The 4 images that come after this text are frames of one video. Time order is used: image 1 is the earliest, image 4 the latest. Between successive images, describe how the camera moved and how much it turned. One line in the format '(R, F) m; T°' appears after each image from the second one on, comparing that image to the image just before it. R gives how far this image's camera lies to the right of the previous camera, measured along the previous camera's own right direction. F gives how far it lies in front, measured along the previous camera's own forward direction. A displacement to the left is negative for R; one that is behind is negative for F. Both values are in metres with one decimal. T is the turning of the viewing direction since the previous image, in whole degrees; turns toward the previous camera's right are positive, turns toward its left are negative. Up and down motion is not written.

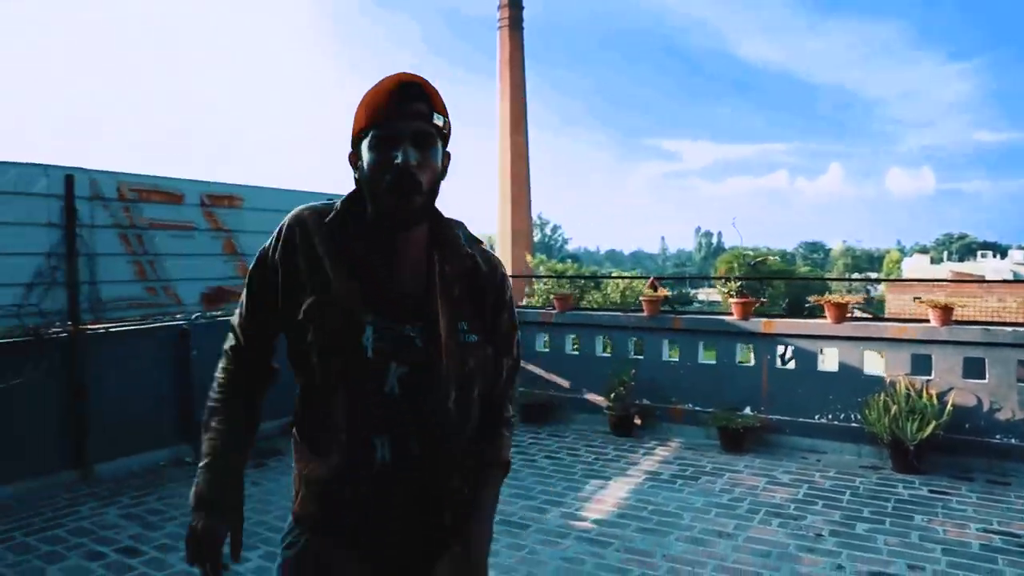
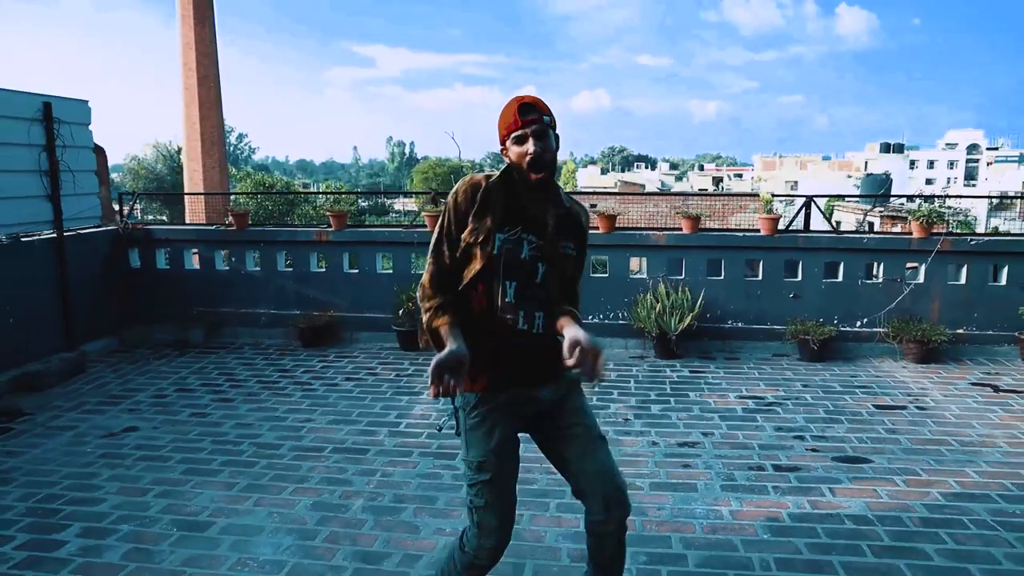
(+0.3, -3.1) m; -9°
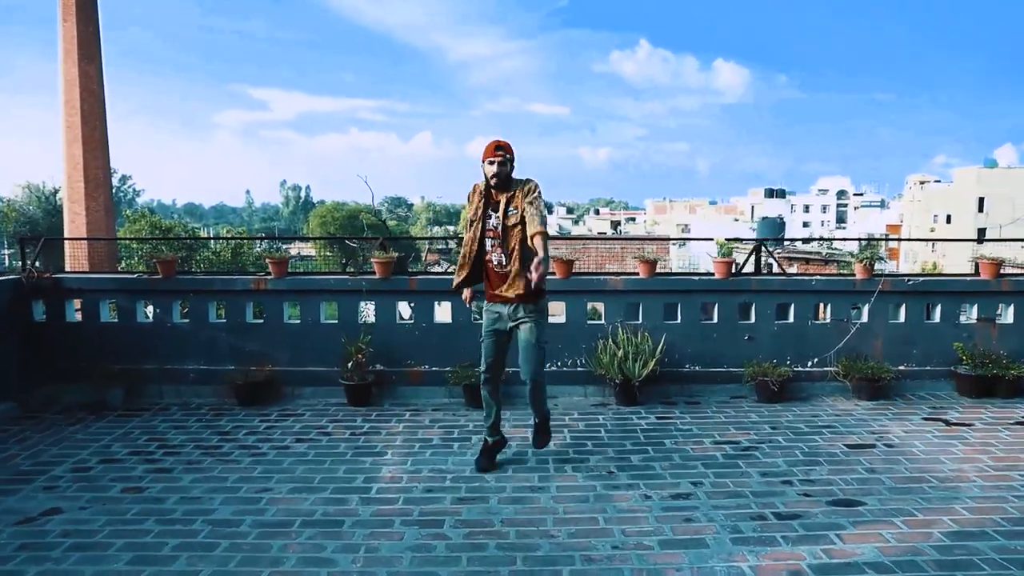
(-0.6, +0.3) m; +8°
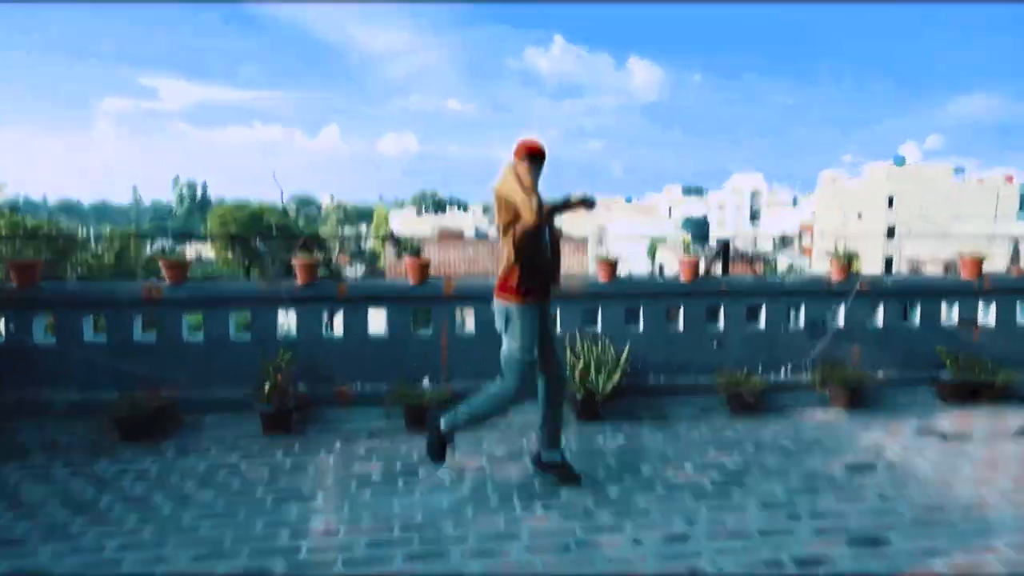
(-0.2, +0.9) m; +6°
